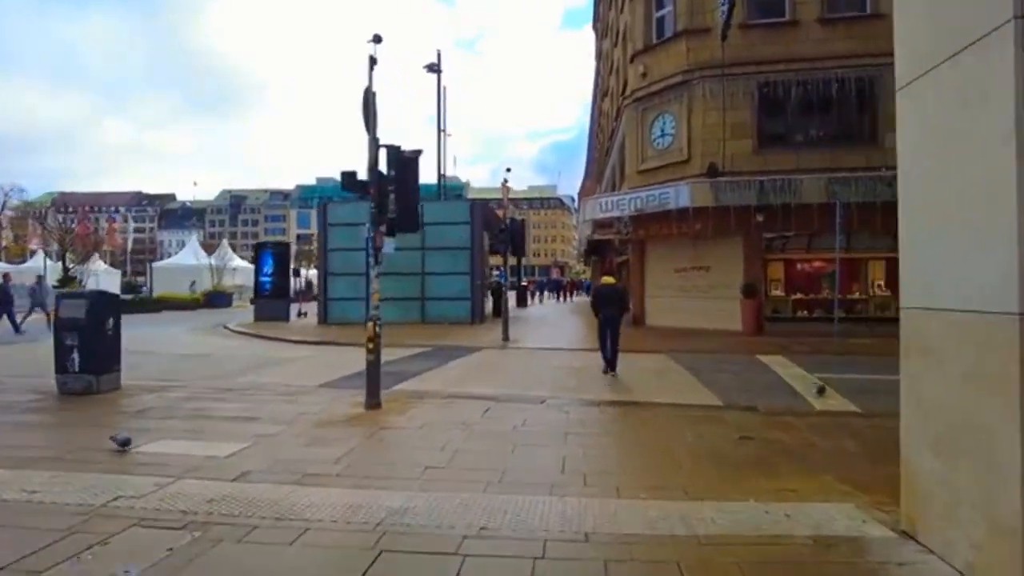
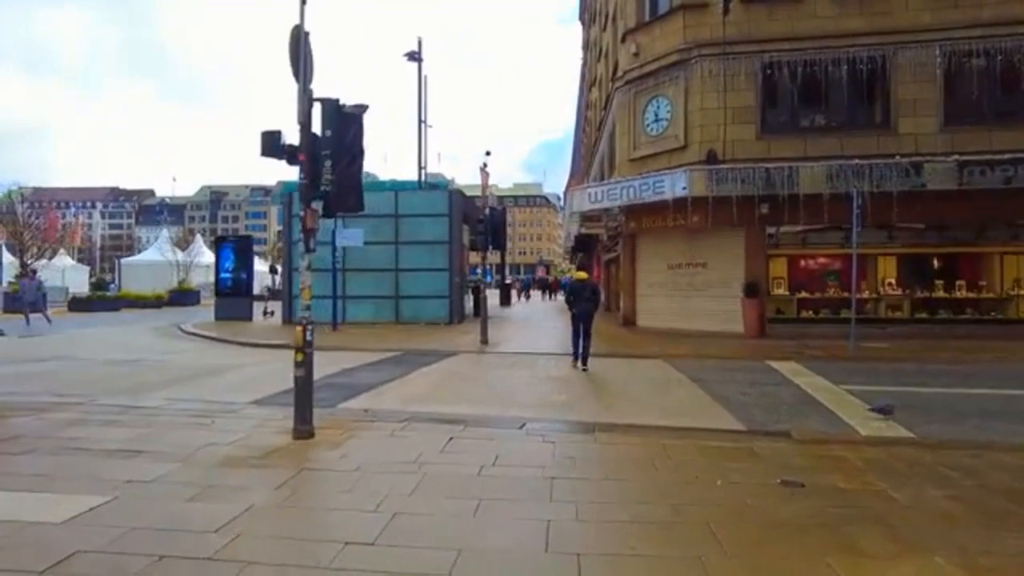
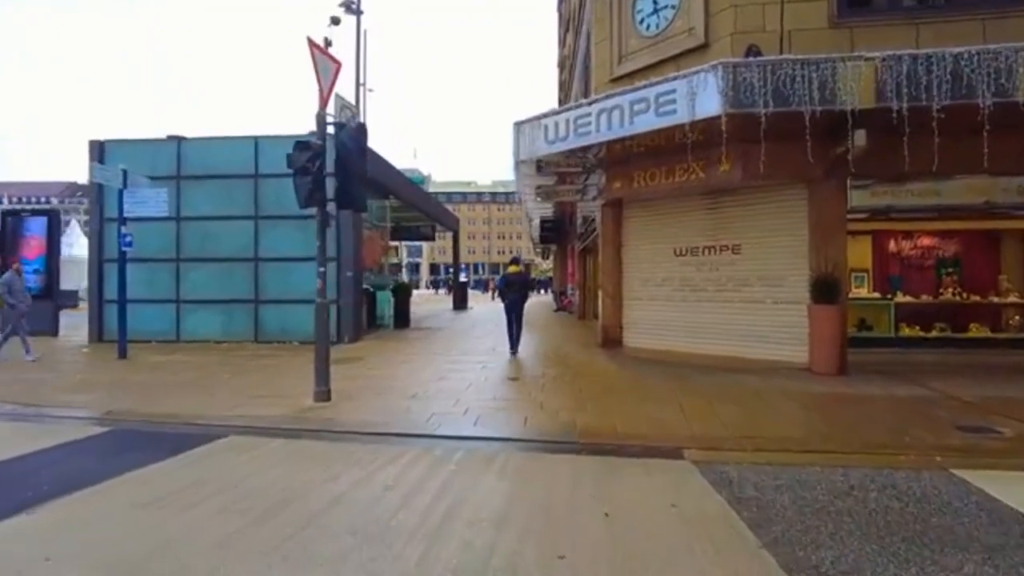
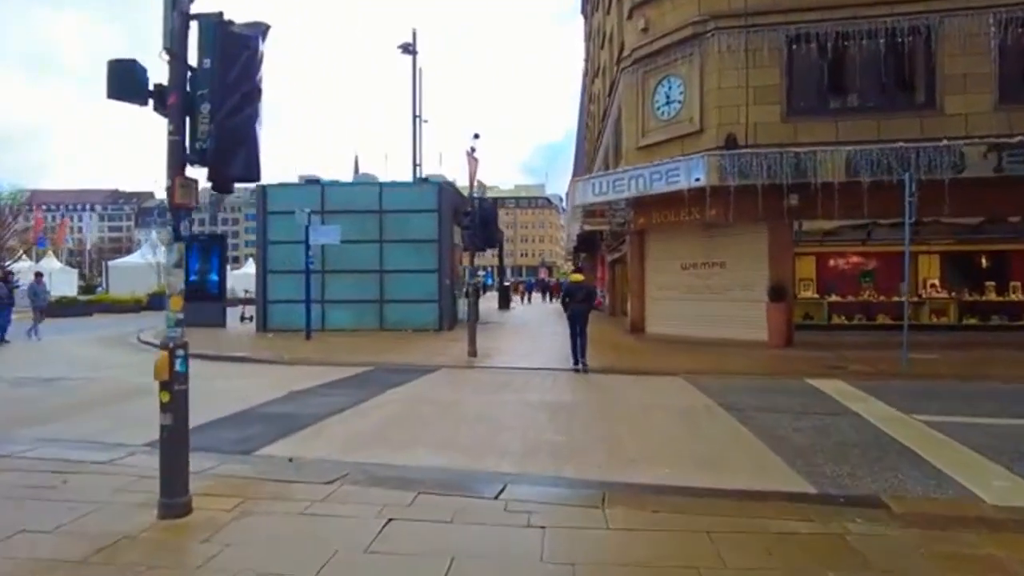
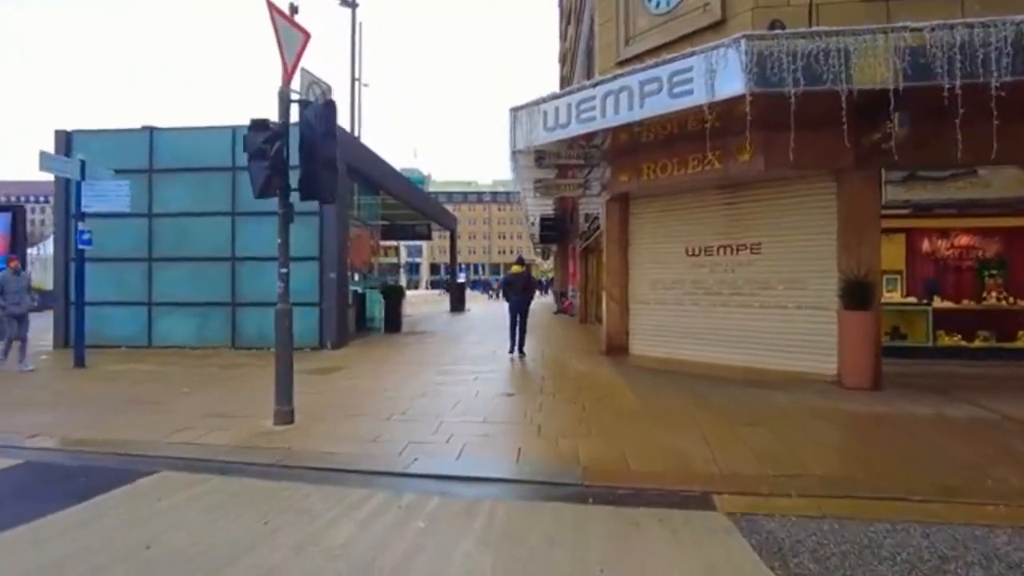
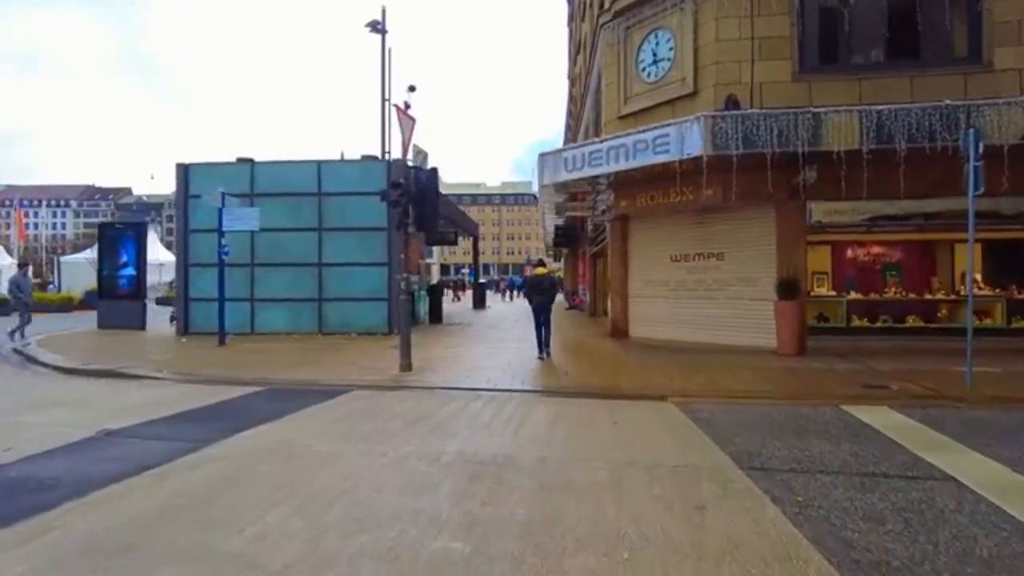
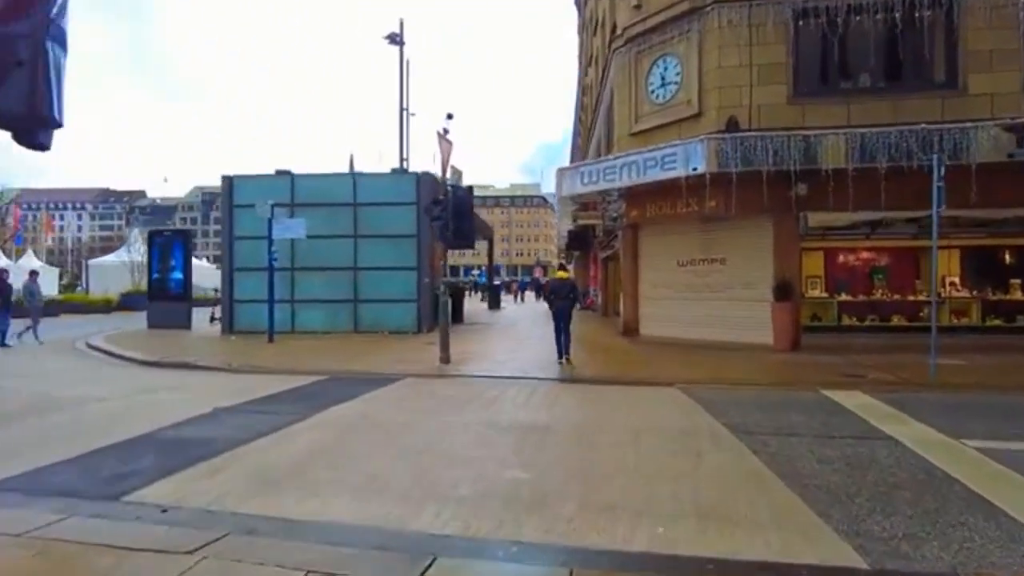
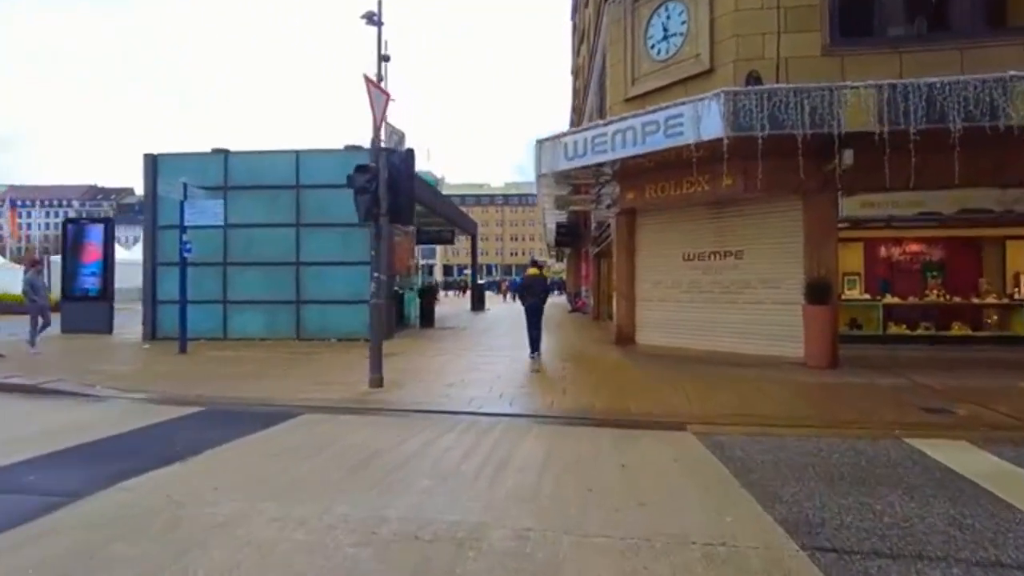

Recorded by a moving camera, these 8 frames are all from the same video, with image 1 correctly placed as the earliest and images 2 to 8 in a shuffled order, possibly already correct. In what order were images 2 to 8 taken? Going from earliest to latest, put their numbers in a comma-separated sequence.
2, 4, 7, 6, 8, 3, 5
